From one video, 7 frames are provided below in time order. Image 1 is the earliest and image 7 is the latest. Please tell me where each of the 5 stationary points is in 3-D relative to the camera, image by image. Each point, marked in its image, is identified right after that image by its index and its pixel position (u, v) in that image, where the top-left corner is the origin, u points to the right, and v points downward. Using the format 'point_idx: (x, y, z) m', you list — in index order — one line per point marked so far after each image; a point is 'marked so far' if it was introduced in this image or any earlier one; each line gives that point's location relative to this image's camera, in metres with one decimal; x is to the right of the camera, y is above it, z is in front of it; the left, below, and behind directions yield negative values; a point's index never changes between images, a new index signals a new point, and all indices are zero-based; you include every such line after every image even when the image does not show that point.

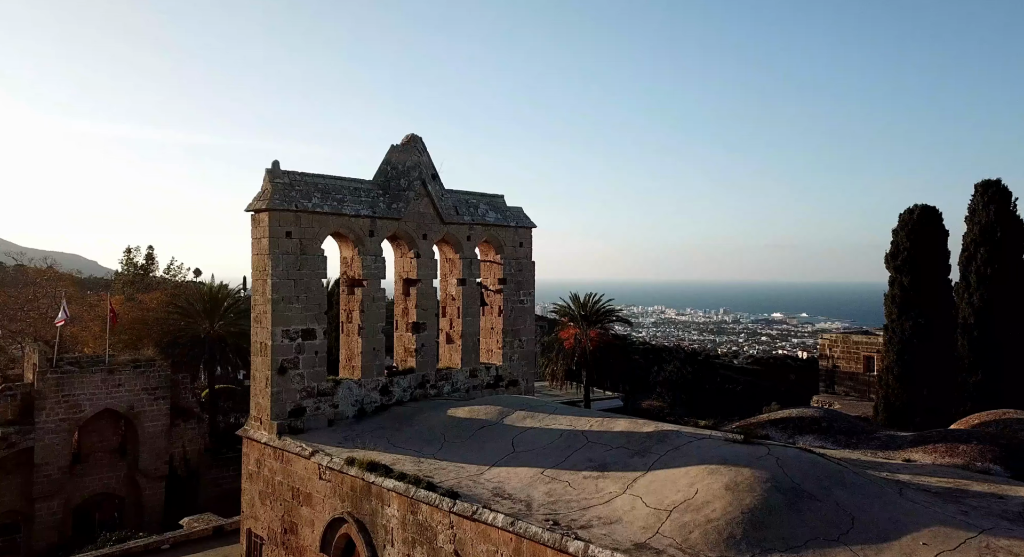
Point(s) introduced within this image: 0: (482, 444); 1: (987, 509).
0: (-0.4, -2.1, +9.4) m
1: (+4.6, -2.2, +7.0) m
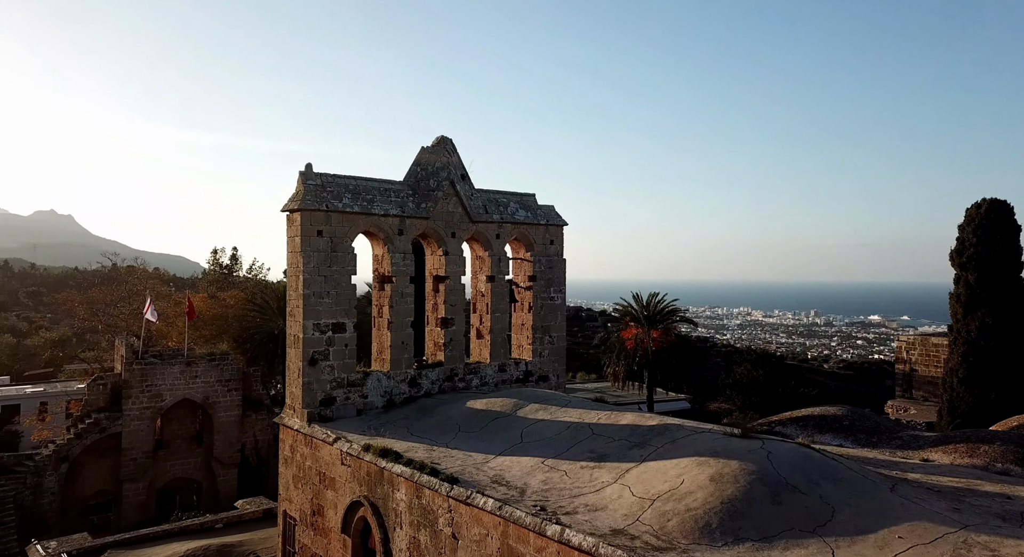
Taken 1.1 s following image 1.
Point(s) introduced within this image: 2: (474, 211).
0: (-0.2, -2.1, +9.7) m
1: (+4.4, -2.2, +6.8) m
2: (-0.6, +1.2, +12.8) m
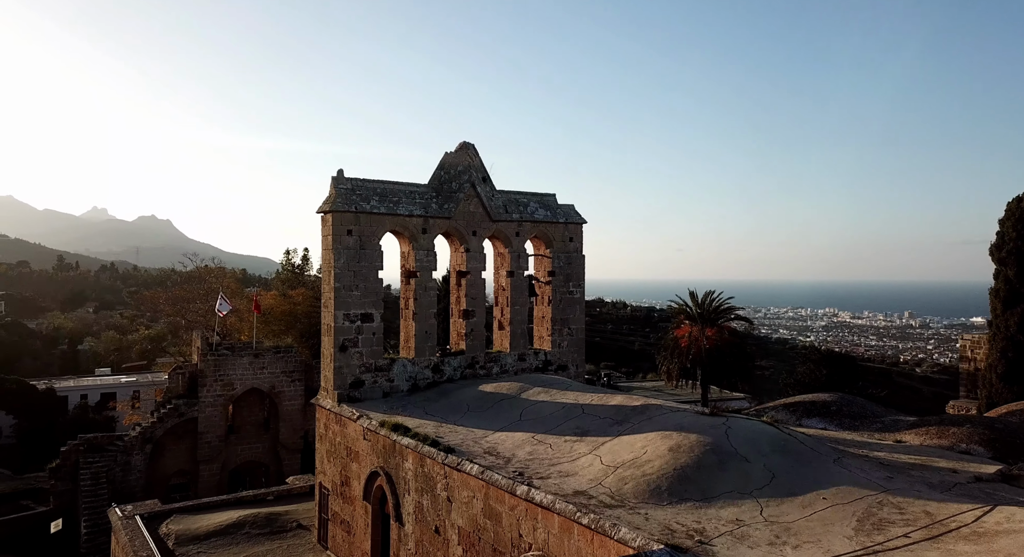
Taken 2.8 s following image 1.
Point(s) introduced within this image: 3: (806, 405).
0: (-0.2, -2.0, +10.7) m
1: (+4.1, -2.0, +7.3) m
2: (-0.3, +1.3, +13.8) m
3: (+4.5, -1.9, +11.1) m
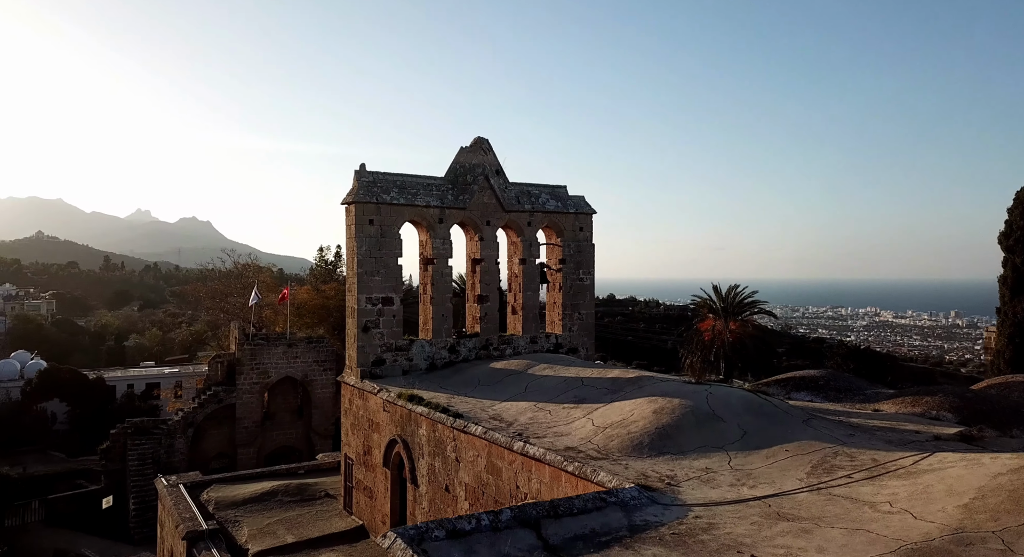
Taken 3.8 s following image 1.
0: (-0.1, -1.7, +11.6) m
1: (+4.1, -1.8, +8.0) m
2: (-0.1, +1.6, +14.7) m
3: (+4.6, -1.7, +11.8) m
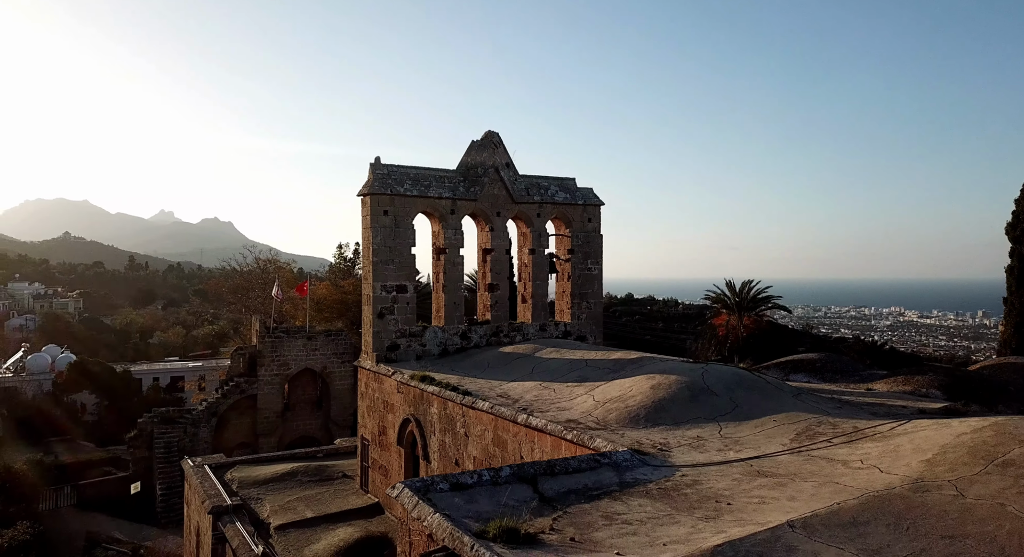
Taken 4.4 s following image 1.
0: (0.0, -1.5, +12.1) m
1: (+4.1, -1.5, +8.4) m
2: (+0.1, +1.8, +15.2) m
3: (+4.8, -1.4, +12.2) m
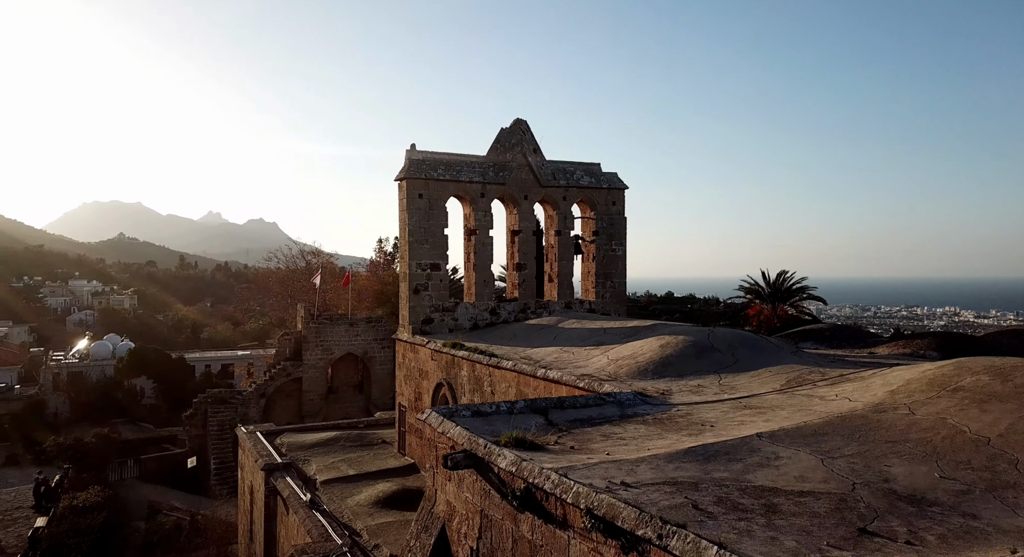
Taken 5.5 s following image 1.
0: (+0.5, -1.1, +13.0) m
1: (+4.3, -1.1, +9.1) m
2: (+0.7, +2.2, +16.1) m
3: (+5.2, -1.0, +12.8) m
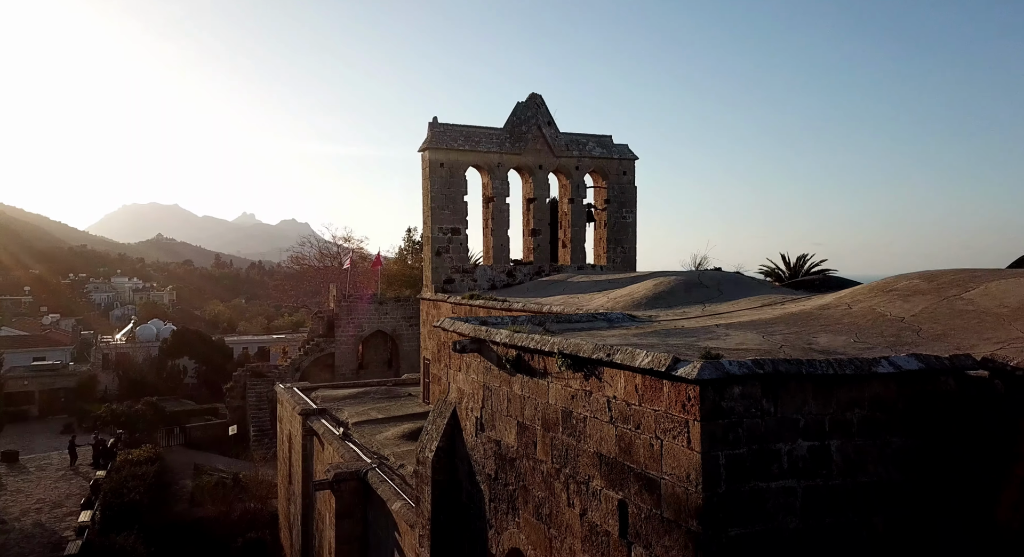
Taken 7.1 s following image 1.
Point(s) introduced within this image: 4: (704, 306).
0: (+0.7, -0.2, +14.2) m
1: (+4.4, -0.2, +10.1) m
2: (+1.1, +3.1, +17.2) m
3: (+5.5, -0.1, +13.8) m
4: (+2.6, -0.4, +9.9) m
